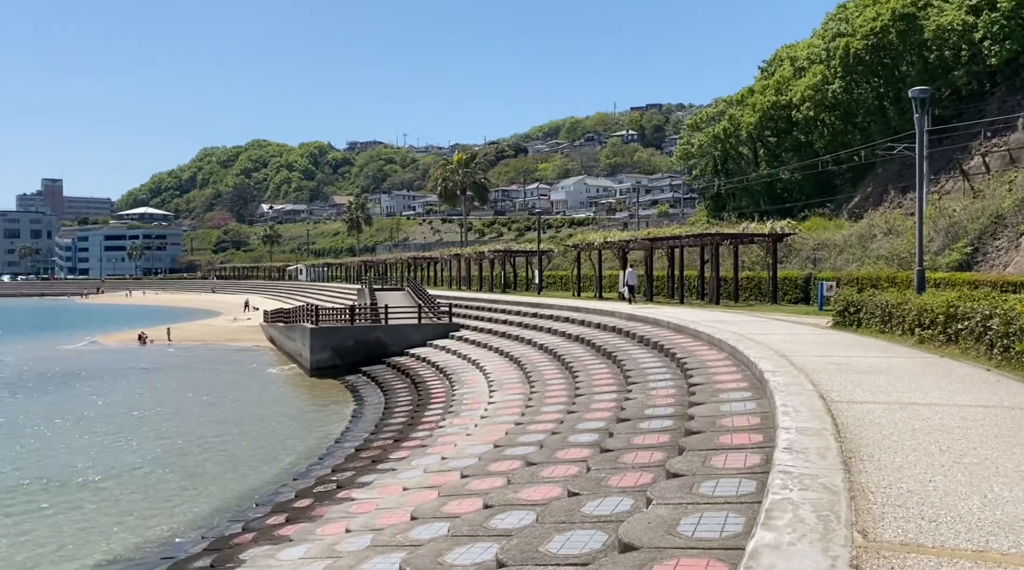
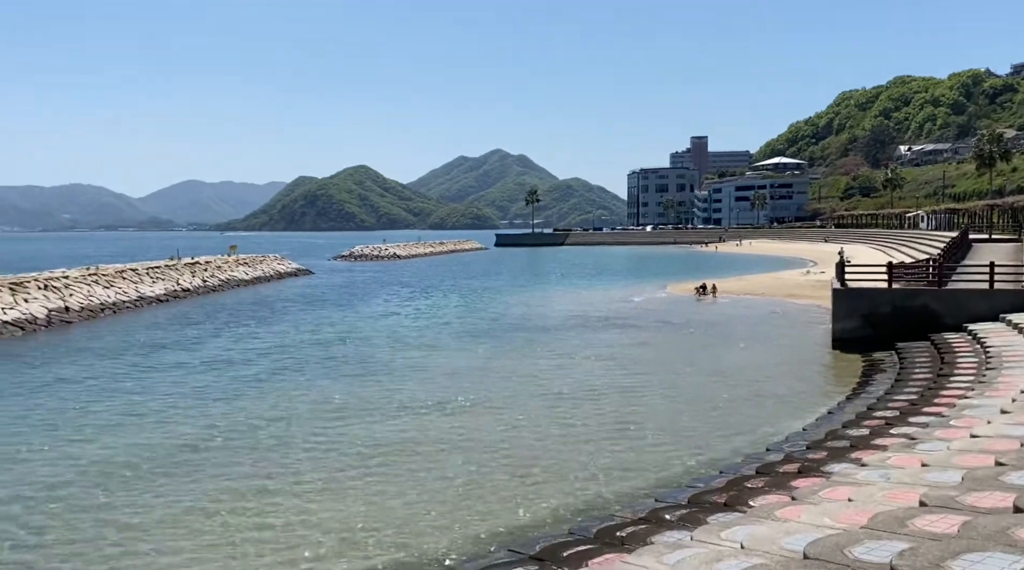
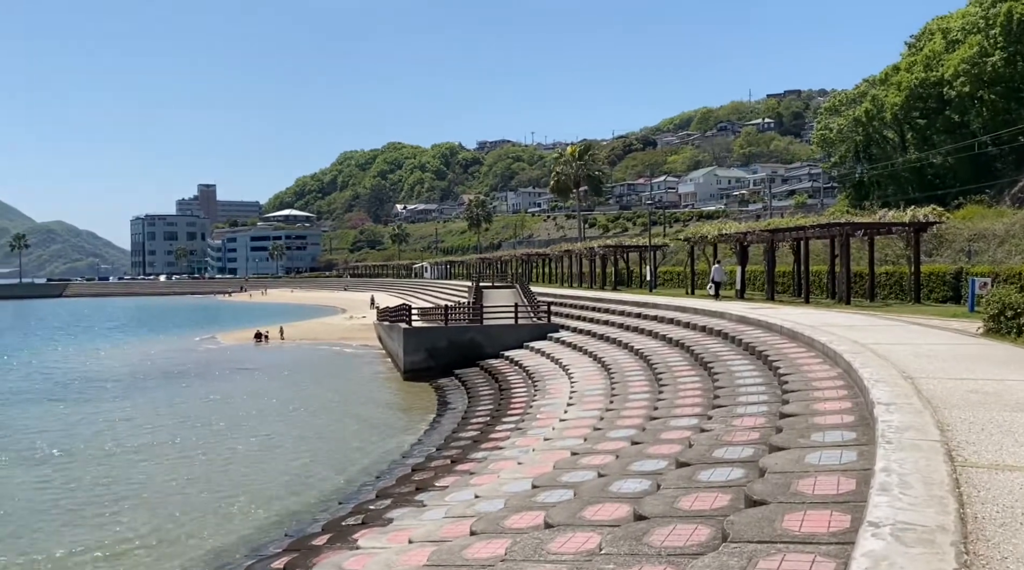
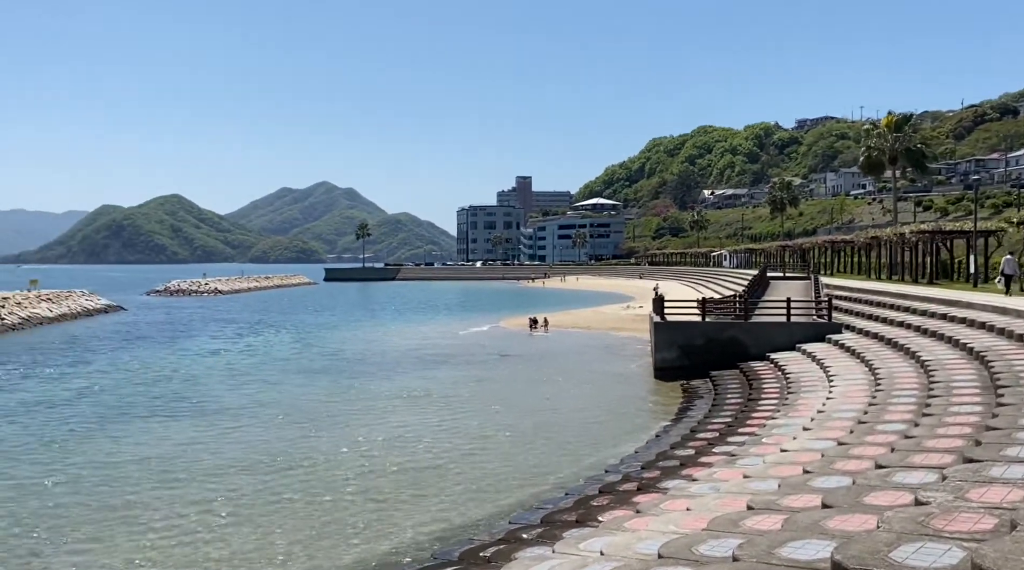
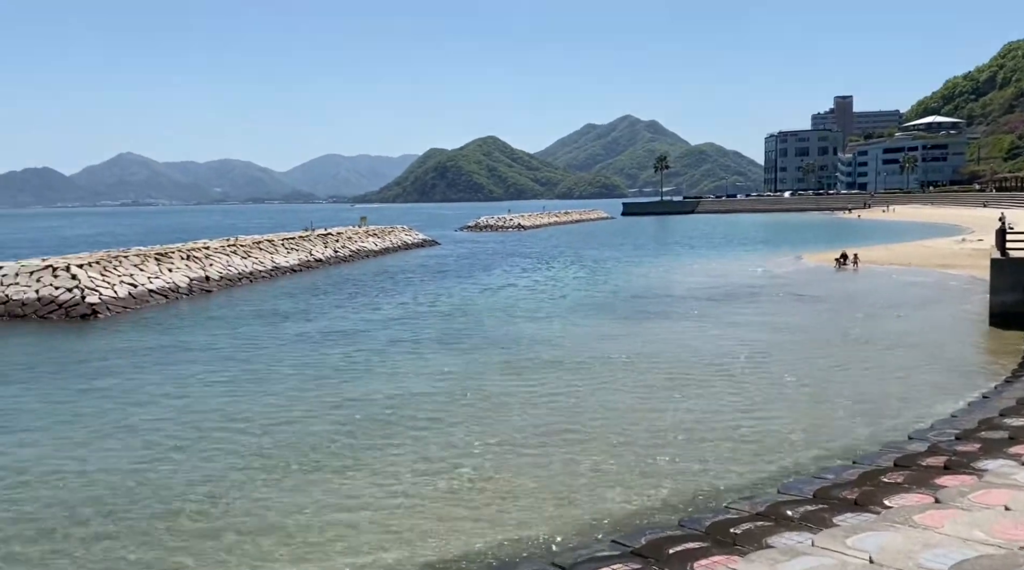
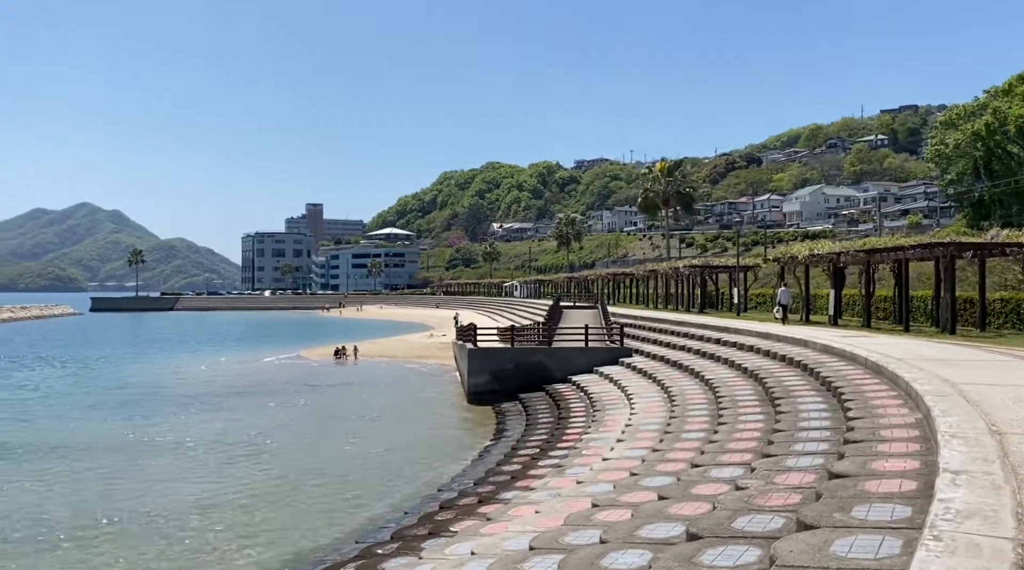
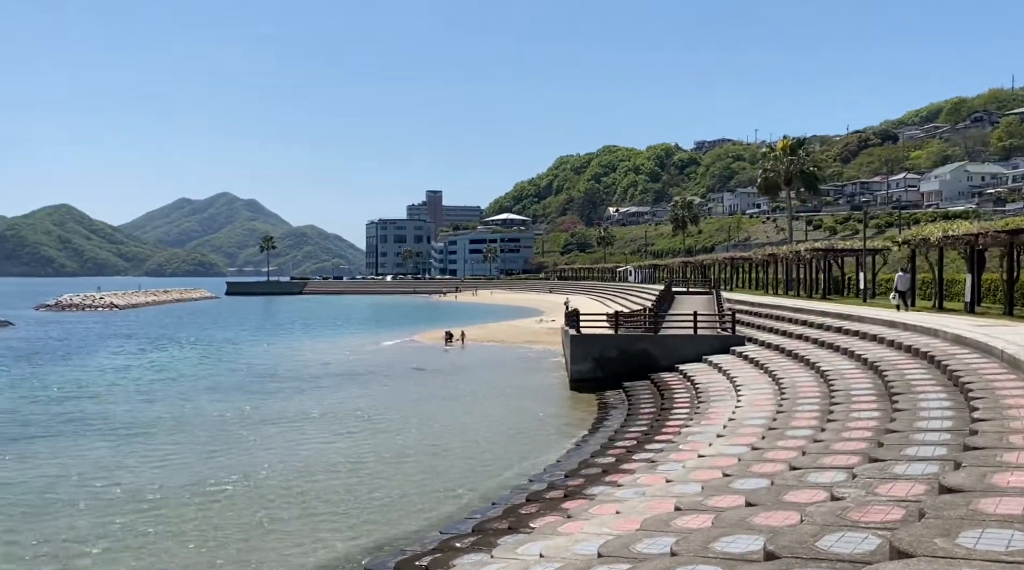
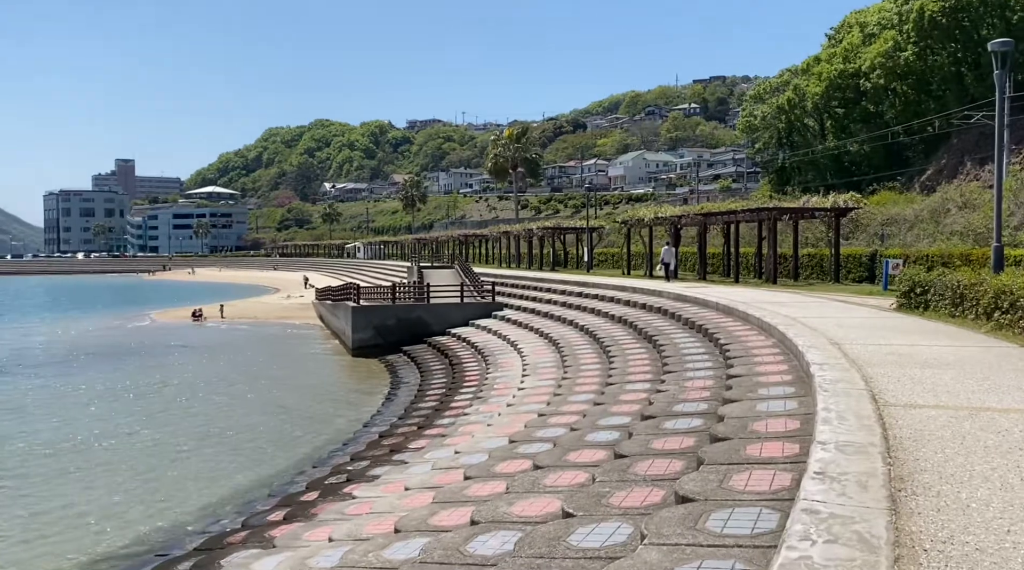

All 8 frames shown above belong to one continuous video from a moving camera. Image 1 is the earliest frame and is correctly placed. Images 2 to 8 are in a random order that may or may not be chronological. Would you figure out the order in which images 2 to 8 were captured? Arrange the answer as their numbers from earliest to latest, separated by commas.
8, 3, 6, 7, 4, 2, 5
